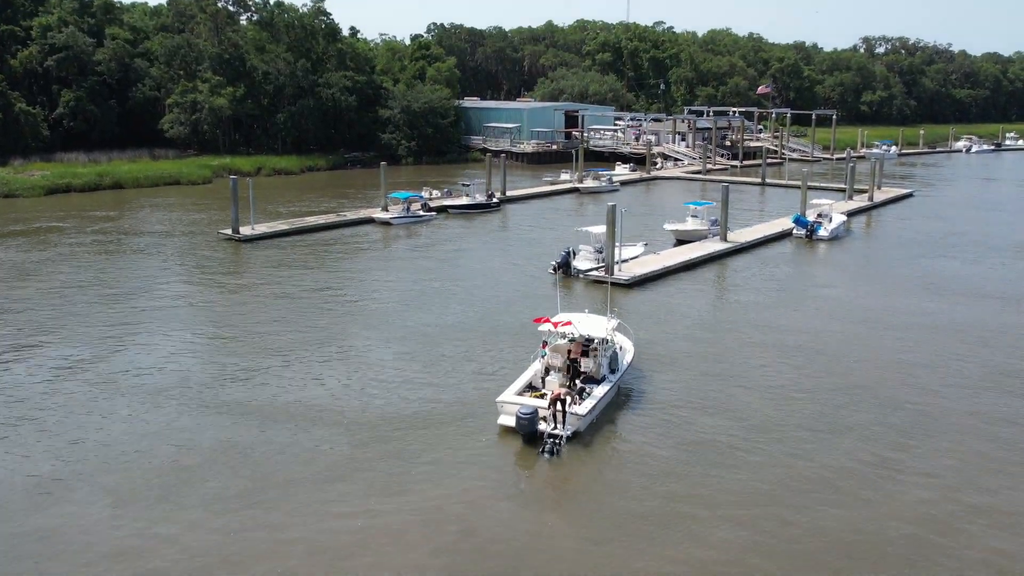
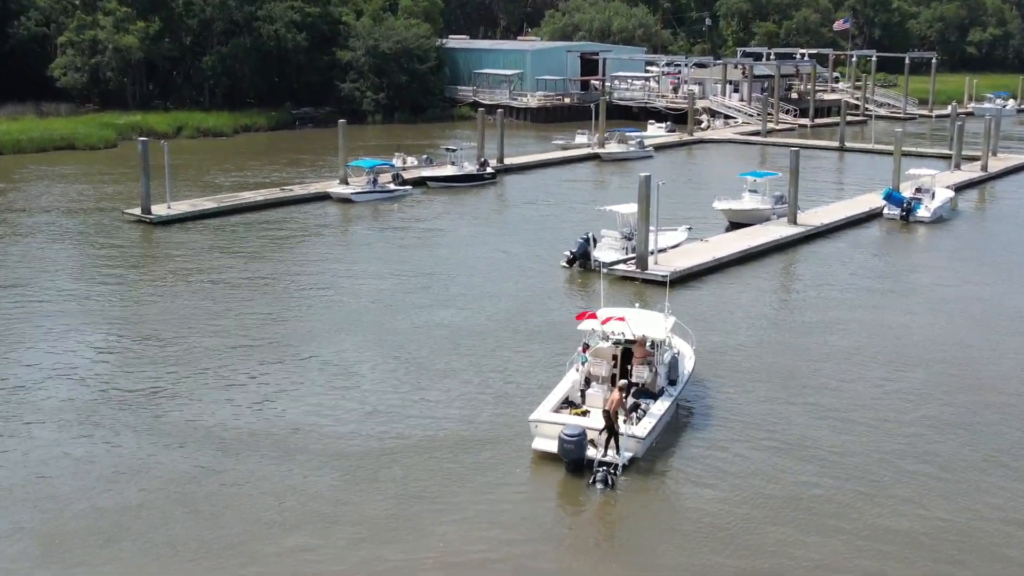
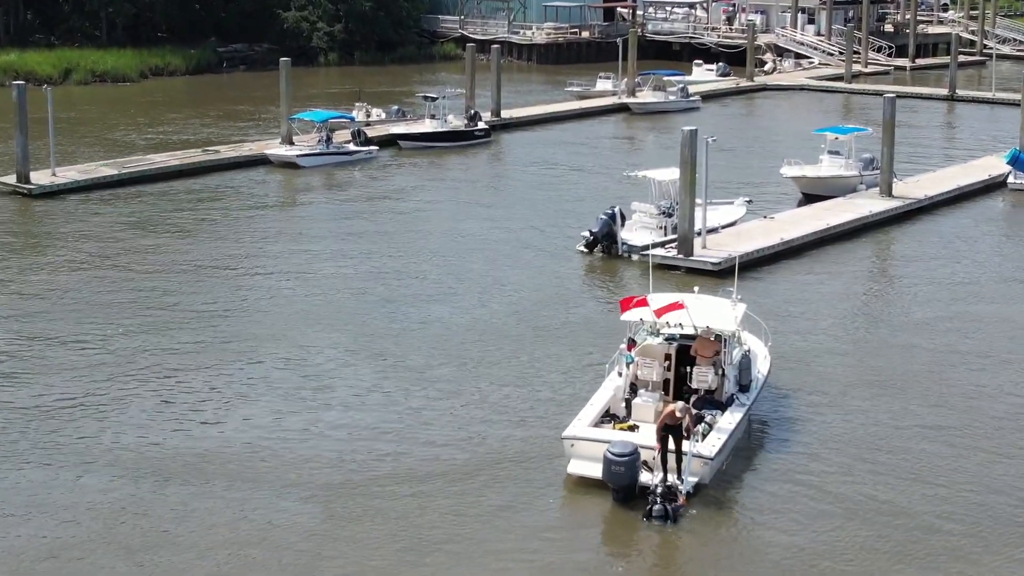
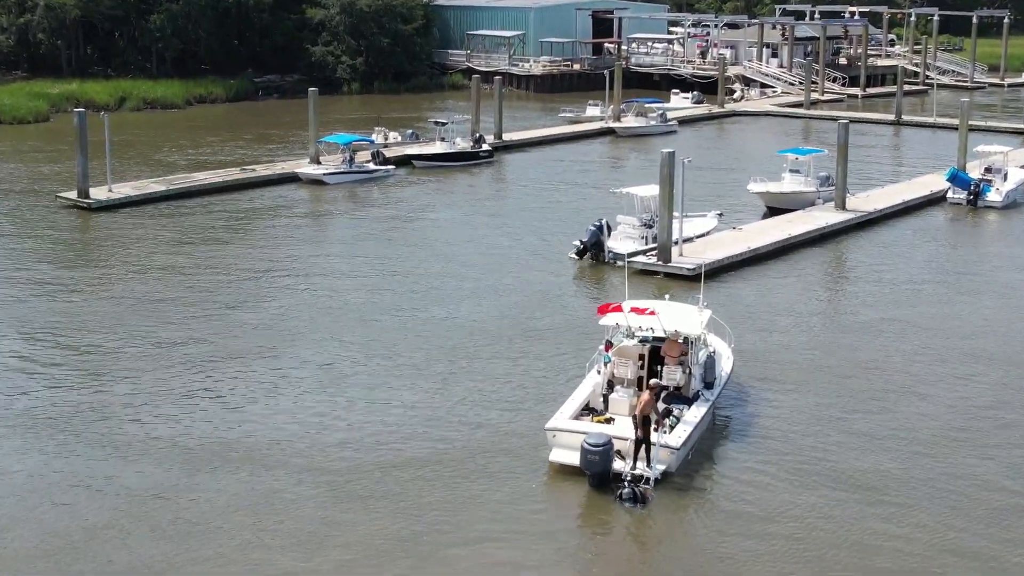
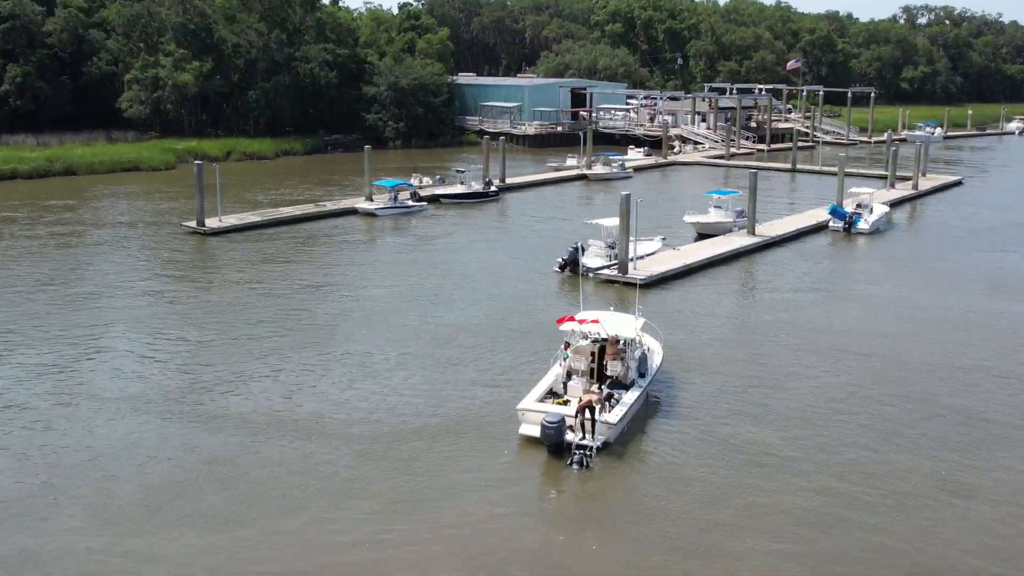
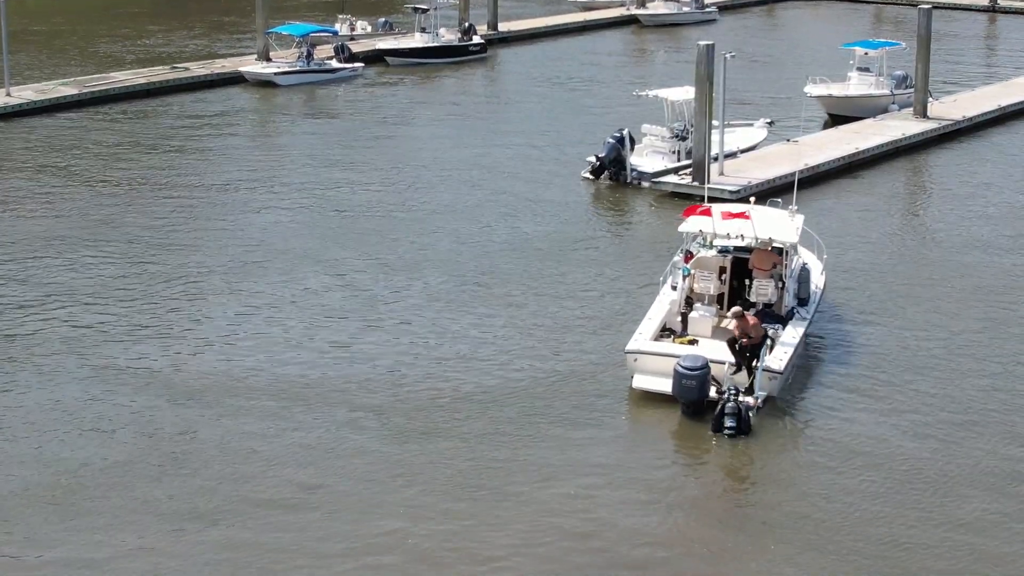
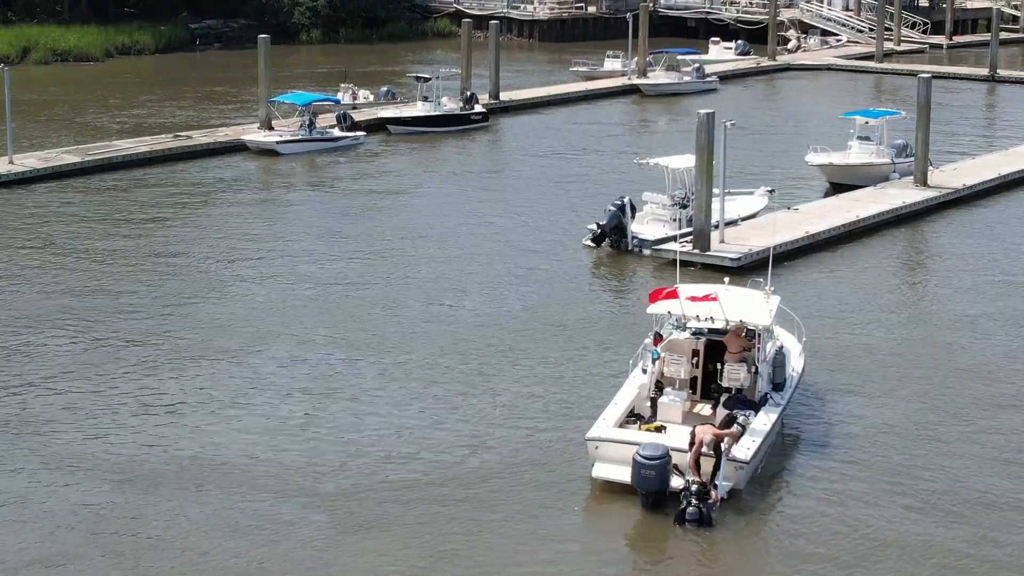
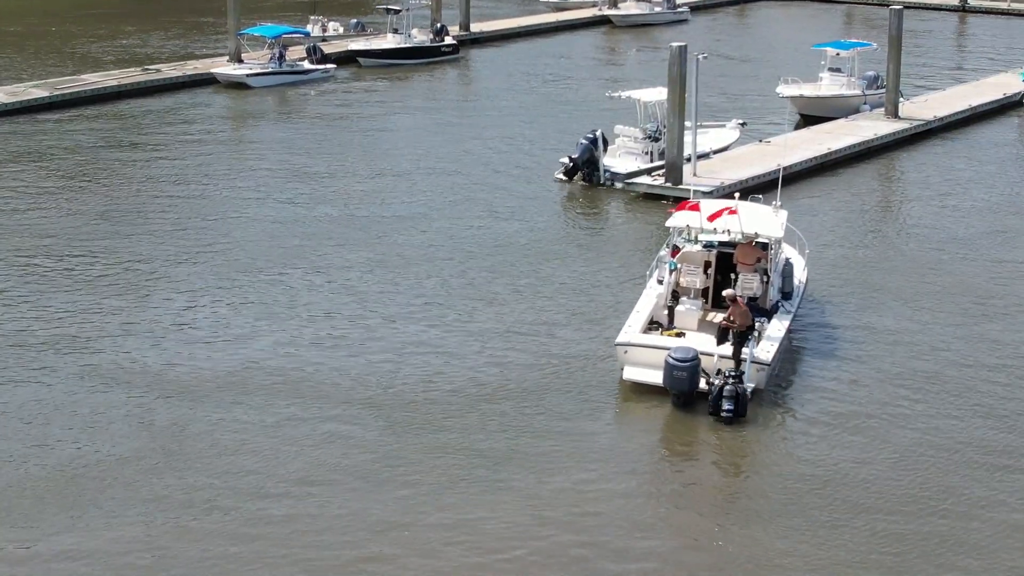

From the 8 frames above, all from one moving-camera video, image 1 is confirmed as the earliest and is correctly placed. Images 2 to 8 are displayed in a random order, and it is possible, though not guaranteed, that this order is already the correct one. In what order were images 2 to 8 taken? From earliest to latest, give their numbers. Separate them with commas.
5, 2, 4, 3, 7, 6, 8
